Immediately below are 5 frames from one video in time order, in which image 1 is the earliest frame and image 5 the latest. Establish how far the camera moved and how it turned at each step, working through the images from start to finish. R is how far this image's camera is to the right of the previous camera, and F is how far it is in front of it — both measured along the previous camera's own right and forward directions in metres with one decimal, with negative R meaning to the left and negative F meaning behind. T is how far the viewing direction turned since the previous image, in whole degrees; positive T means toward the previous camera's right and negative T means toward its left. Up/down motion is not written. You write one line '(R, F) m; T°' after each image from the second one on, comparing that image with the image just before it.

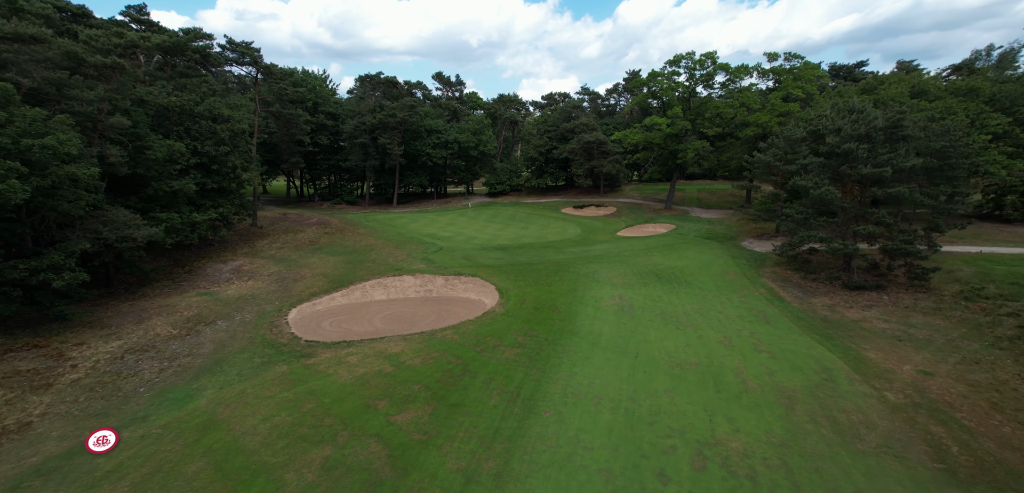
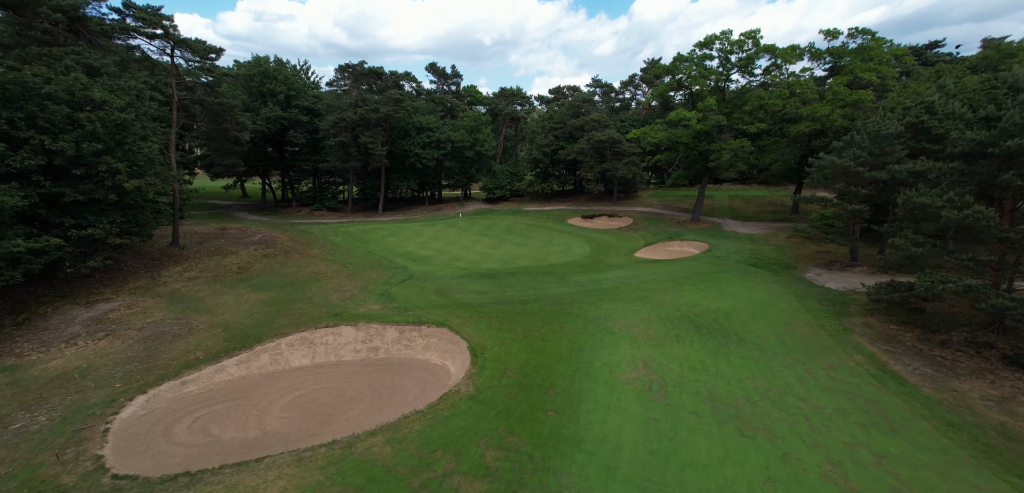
(+1.1, +6.8) m; -1°
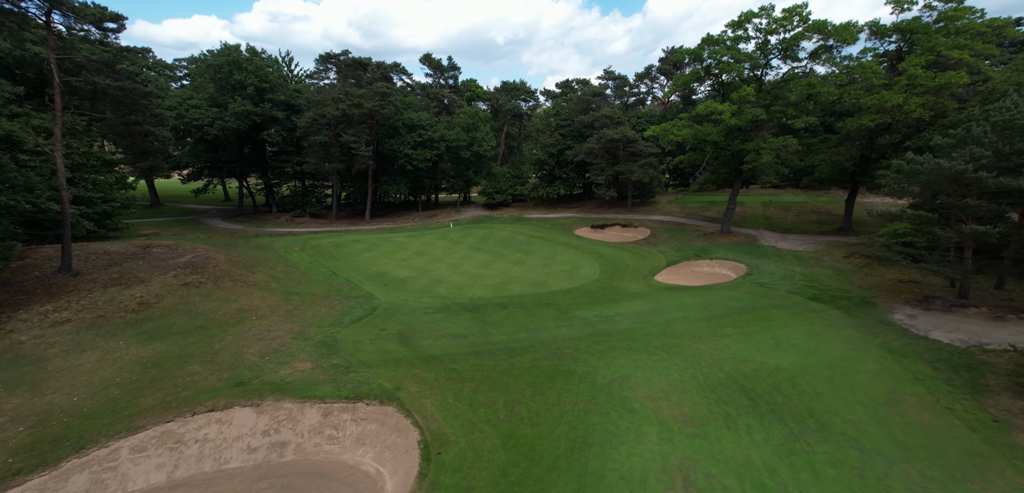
(+0.9, +5.4) m; -1°
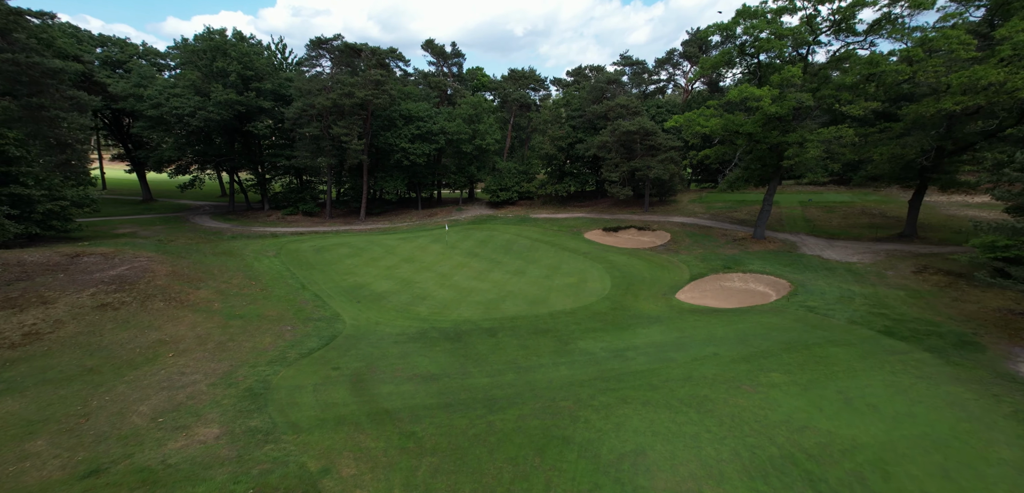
(+0.9, +3.8) m; -2°
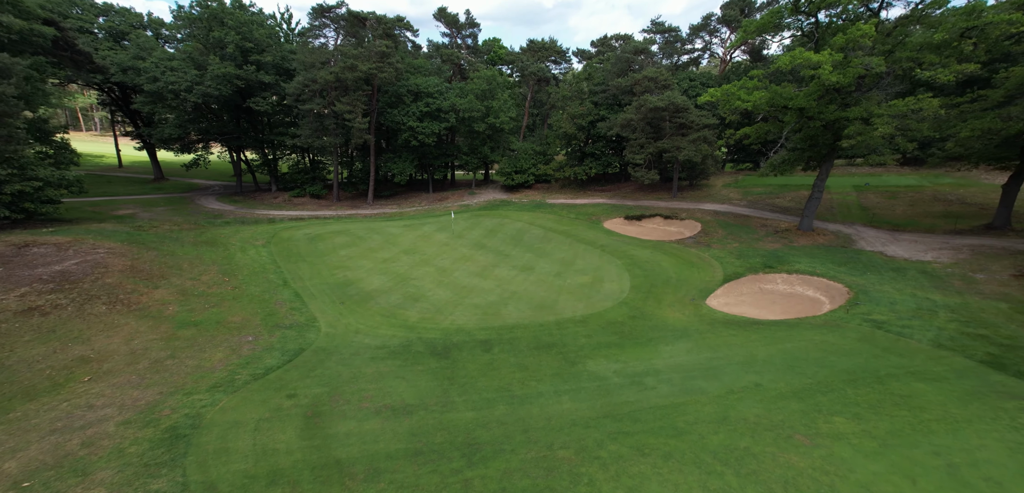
(+0.8, +2.9) m; -3°
